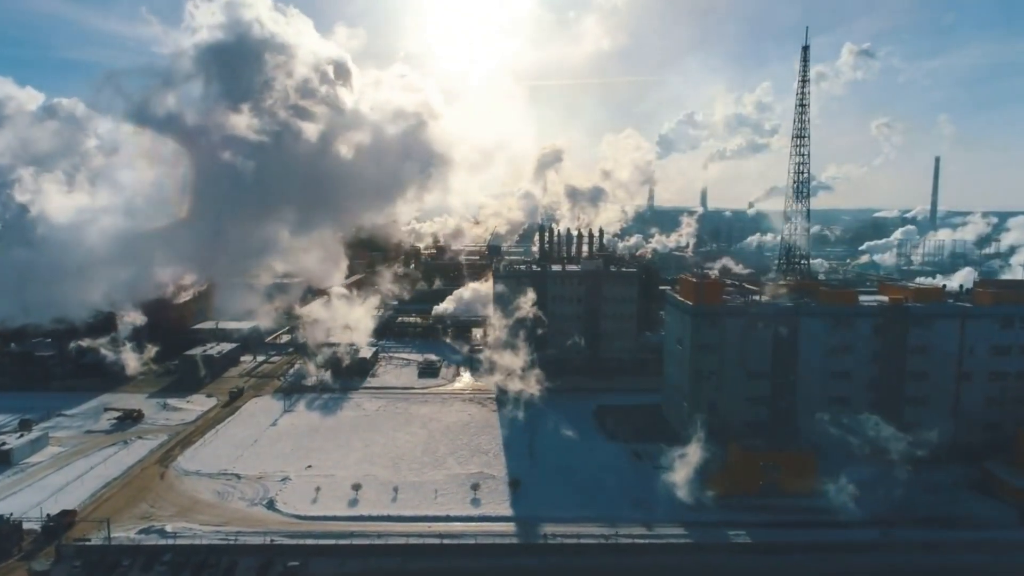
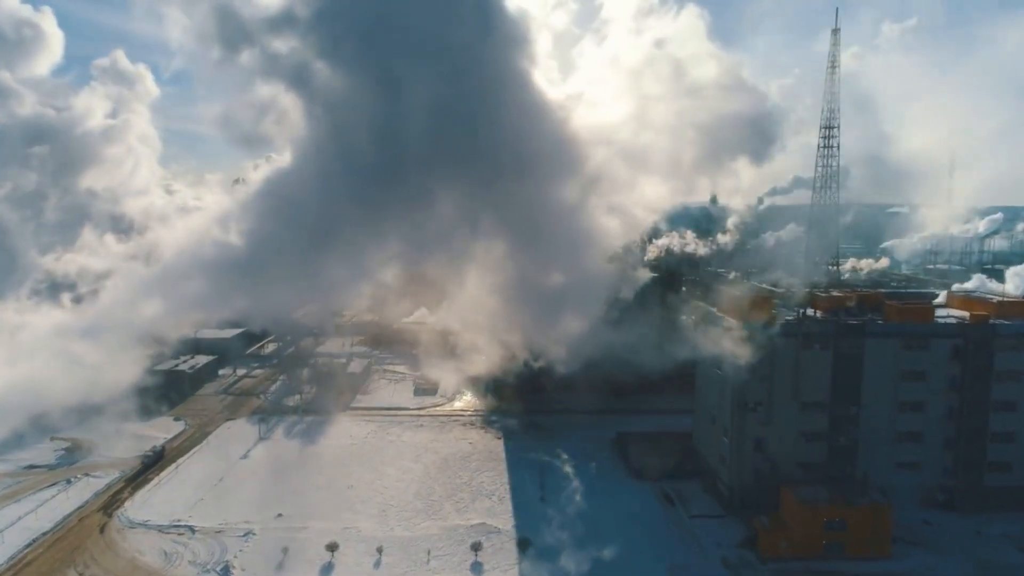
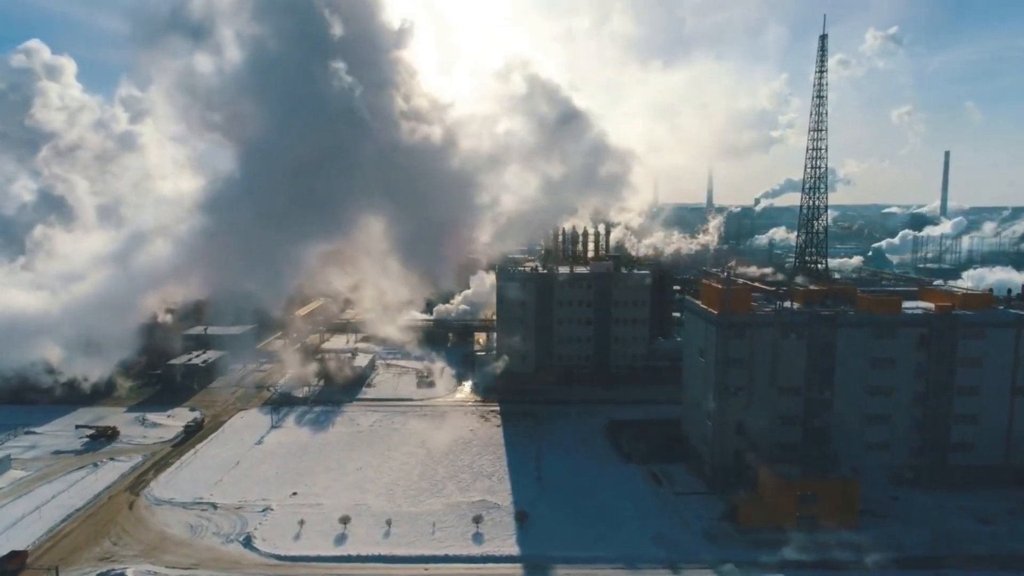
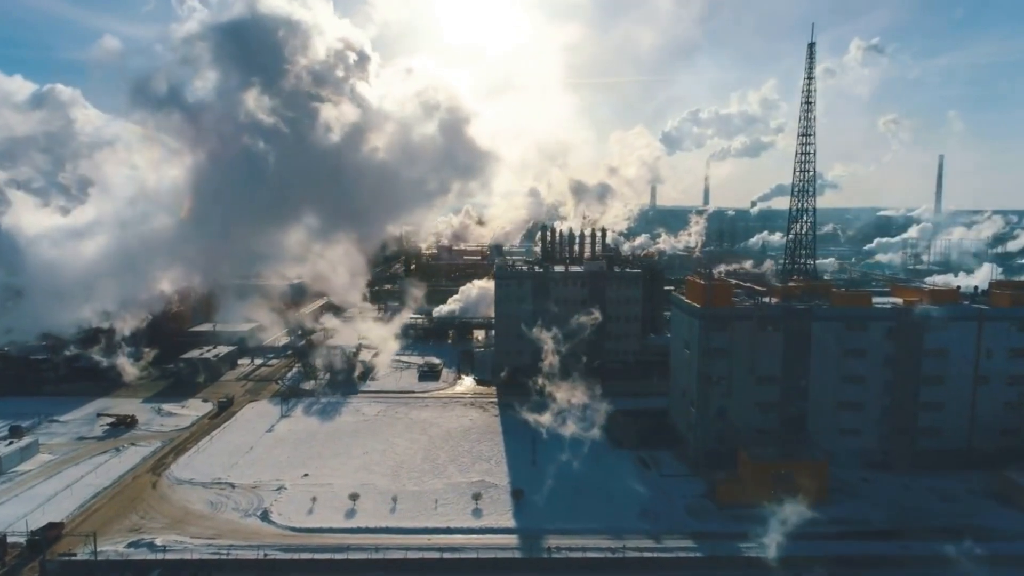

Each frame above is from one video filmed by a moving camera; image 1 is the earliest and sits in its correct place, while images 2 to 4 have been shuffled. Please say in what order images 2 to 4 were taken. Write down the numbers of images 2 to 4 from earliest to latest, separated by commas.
4, 3, 2
